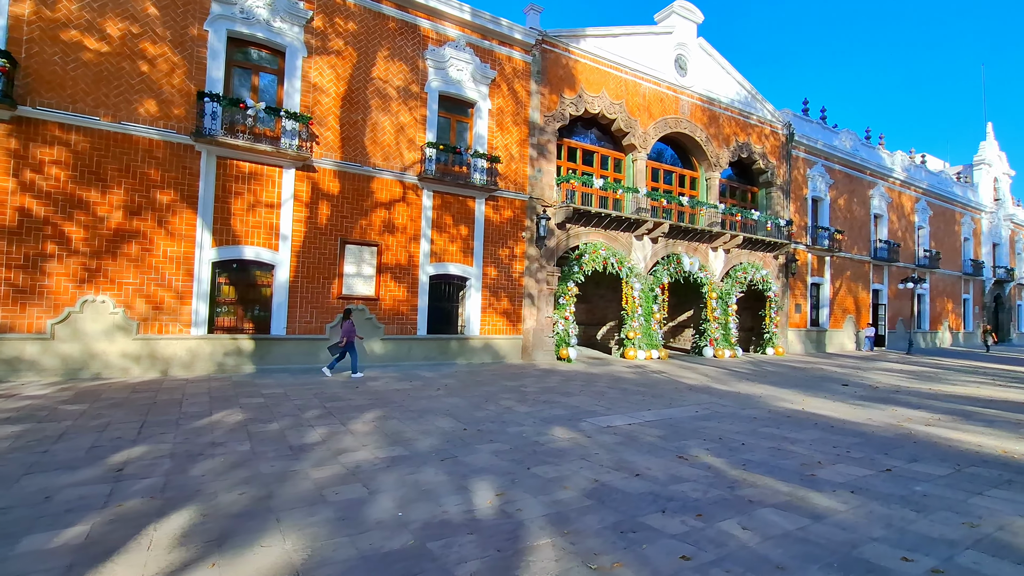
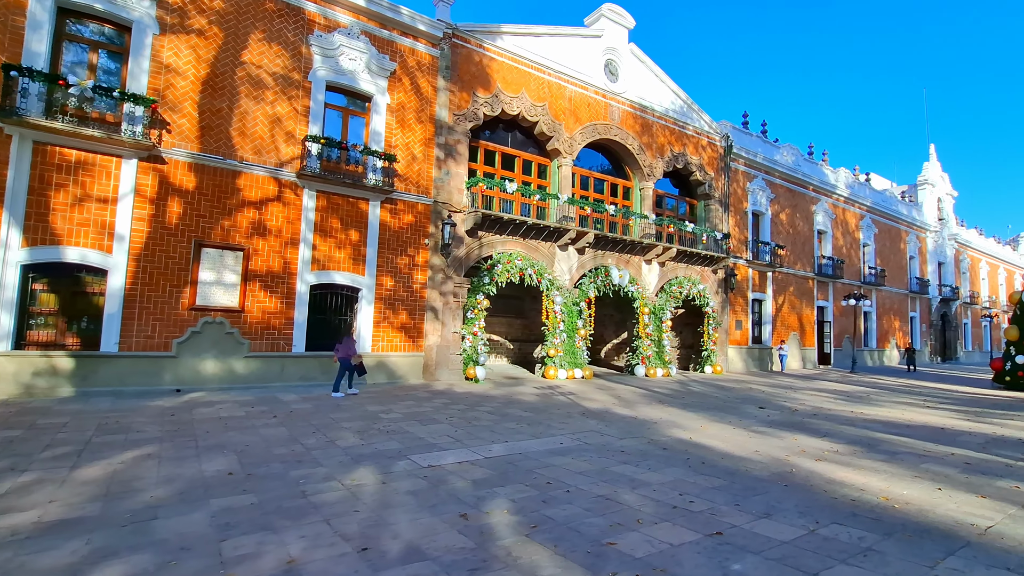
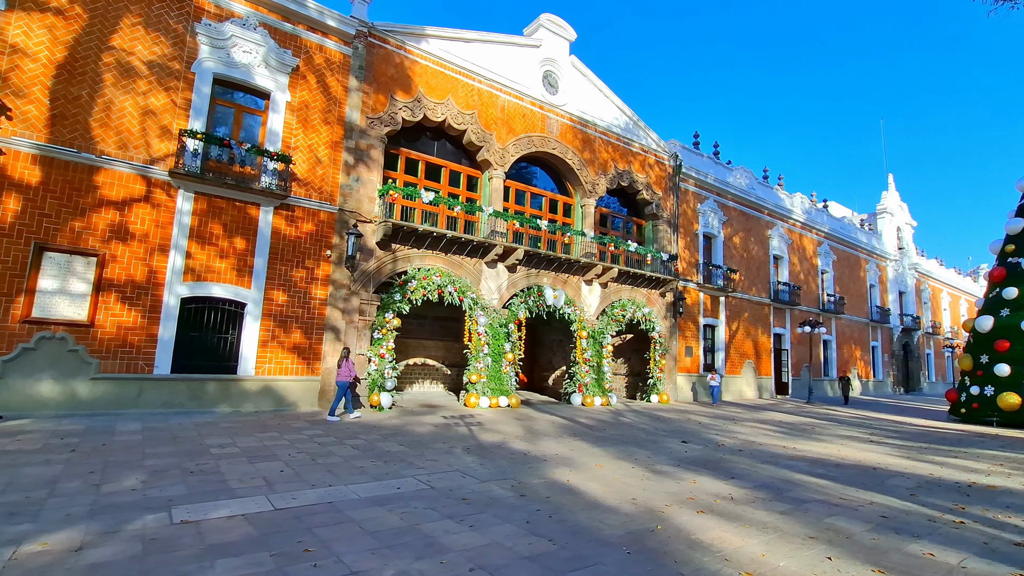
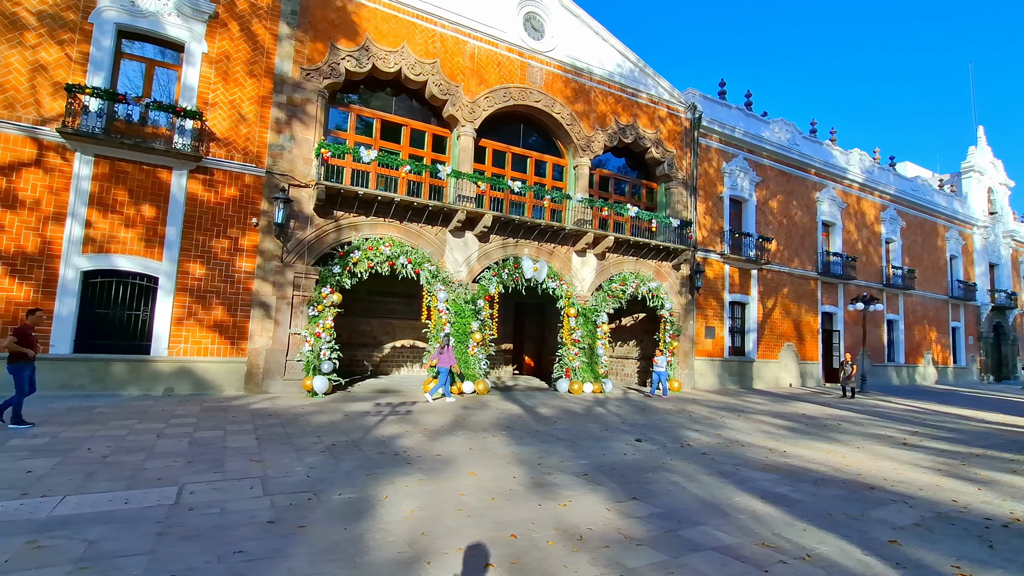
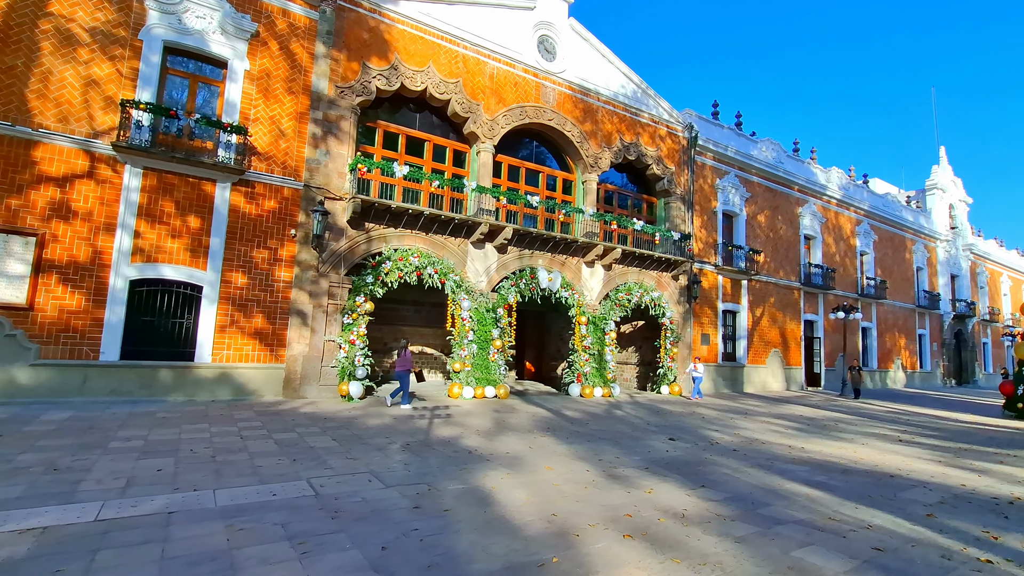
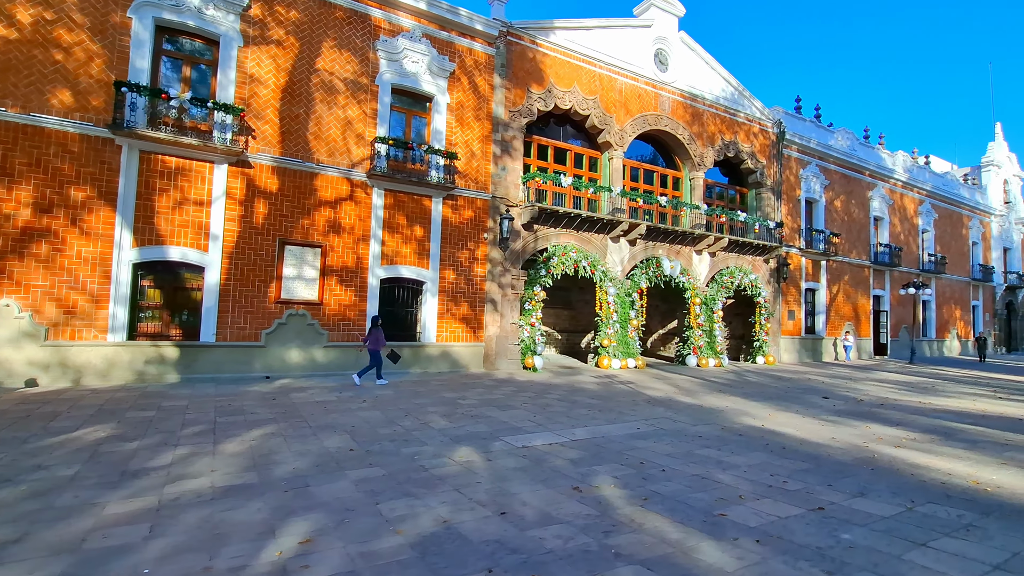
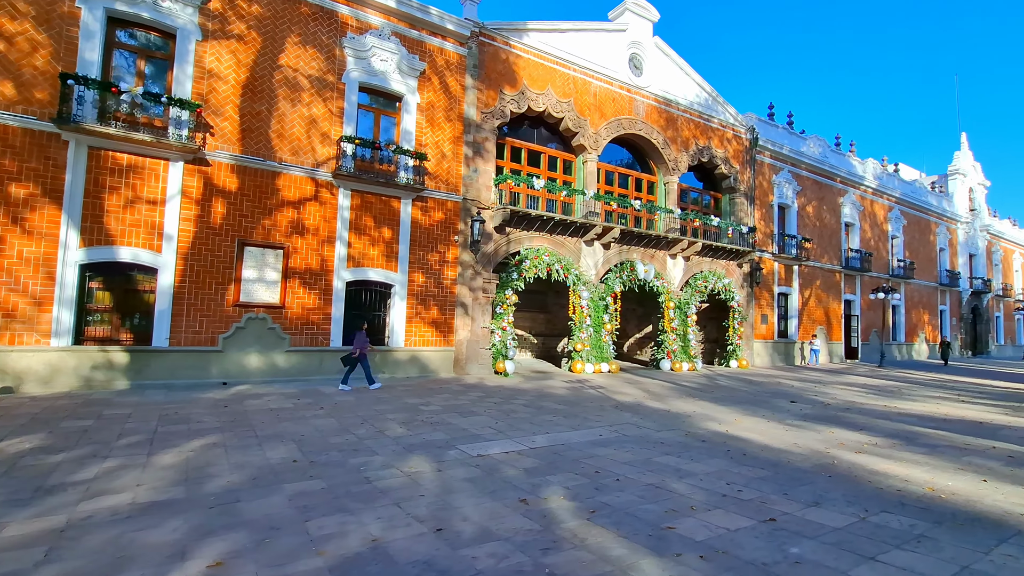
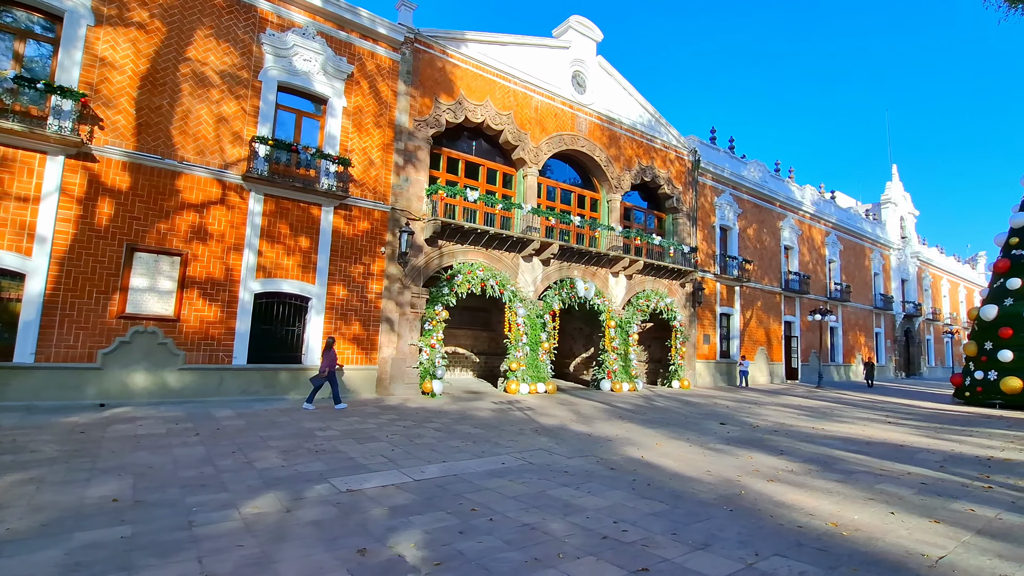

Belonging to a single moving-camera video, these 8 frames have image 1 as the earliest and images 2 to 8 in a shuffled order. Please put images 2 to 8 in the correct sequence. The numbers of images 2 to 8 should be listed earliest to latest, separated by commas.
6, 7, 2, 8, 3, 5, 4
